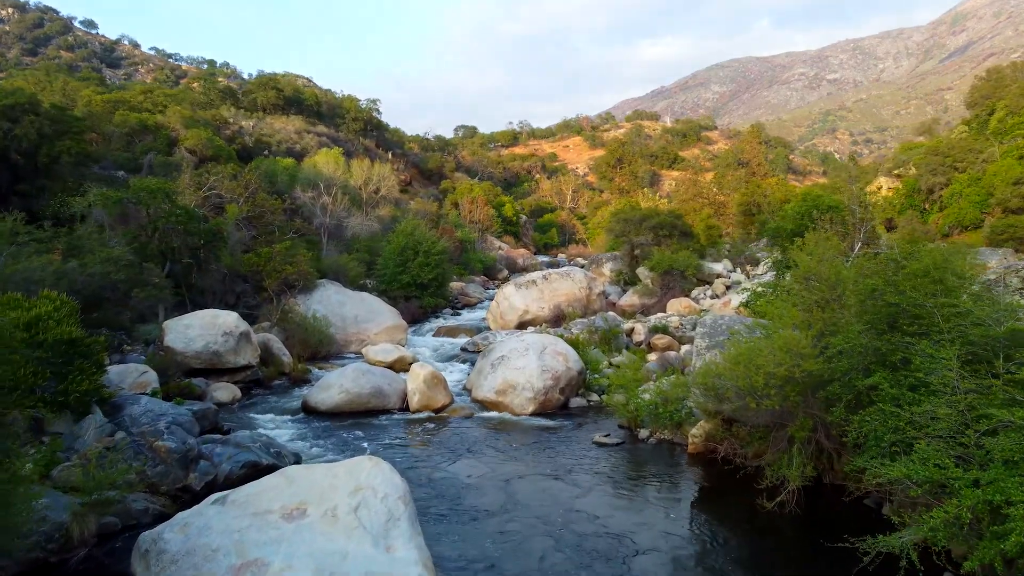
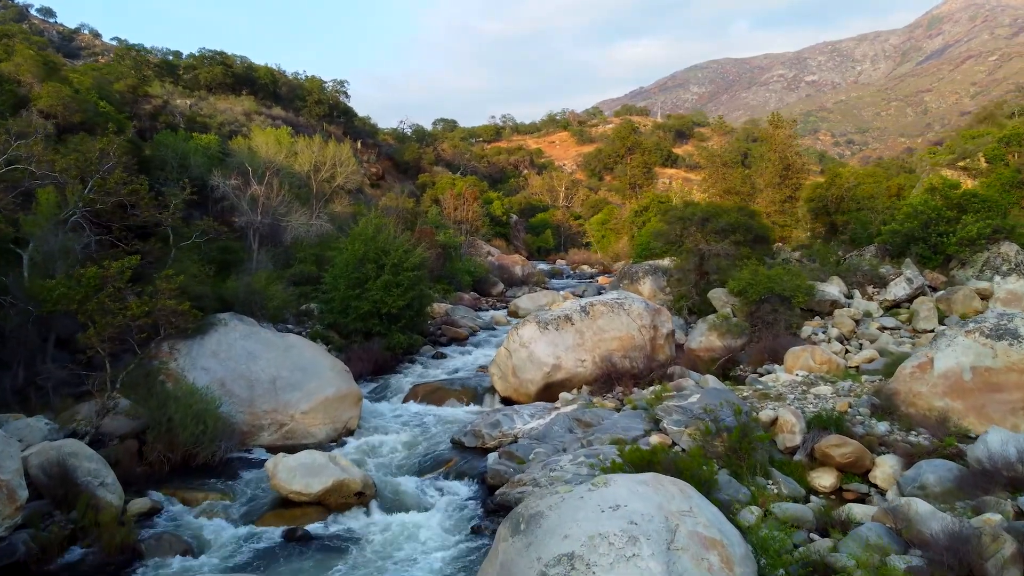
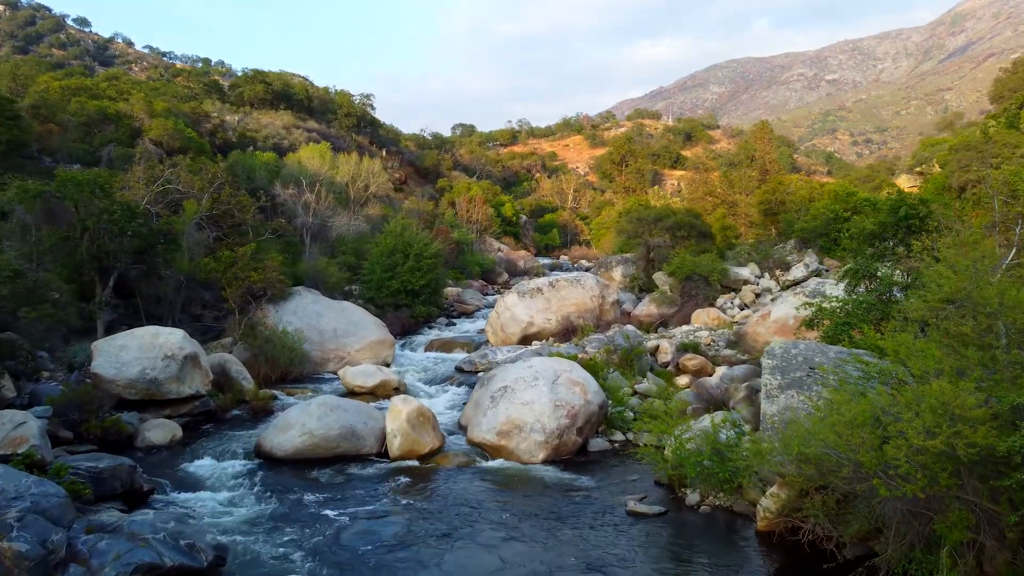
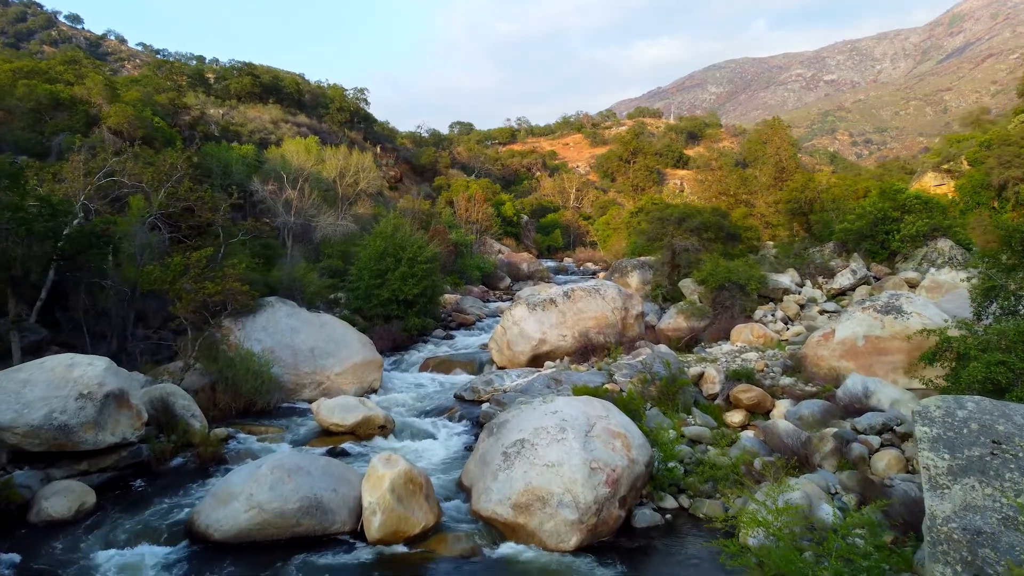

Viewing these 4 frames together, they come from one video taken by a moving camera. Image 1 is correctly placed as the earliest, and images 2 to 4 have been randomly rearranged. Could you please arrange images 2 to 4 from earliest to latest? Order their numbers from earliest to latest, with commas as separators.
3, 4, 2
